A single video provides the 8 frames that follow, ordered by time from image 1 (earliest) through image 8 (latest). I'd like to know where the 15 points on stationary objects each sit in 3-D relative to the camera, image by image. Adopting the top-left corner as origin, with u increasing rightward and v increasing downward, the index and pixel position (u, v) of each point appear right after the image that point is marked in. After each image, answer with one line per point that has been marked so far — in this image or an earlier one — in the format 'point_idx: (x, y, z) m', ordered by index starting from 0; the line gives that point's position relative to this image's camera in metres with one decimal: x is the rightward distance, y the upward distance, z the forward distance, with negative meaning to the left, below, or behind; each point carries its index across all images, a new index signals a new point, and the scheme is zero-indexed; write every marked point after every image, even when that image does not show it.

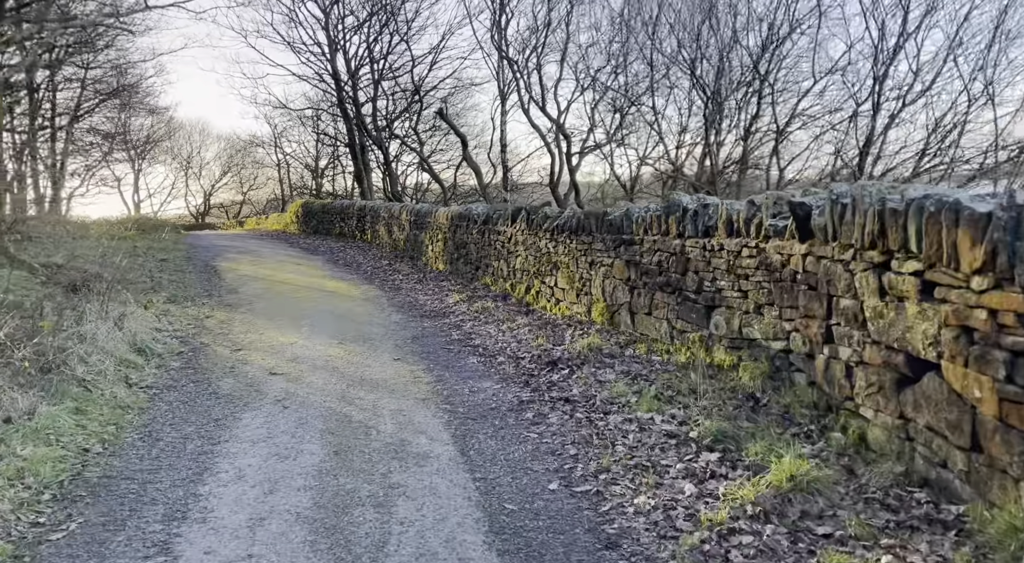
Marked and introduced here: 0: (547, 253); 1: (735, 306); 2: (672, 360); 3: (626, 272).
0: (+0.5, +0.4, +9.4) m
1: (+1.9, -0.2, +5.9) m
2: (+1.5, -0.7, +6.4) m
3: (+1.2, +0.1, +7.5) m
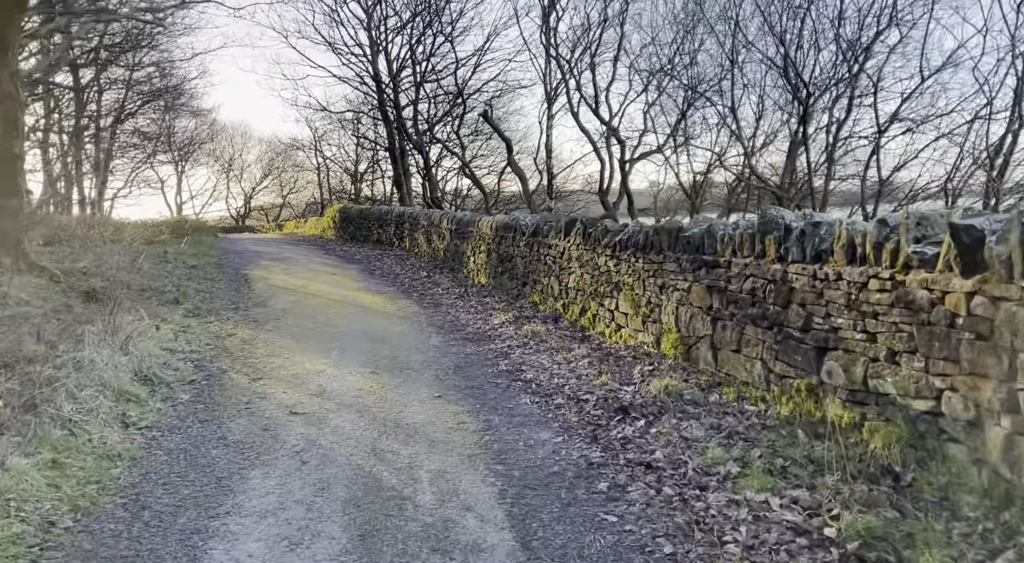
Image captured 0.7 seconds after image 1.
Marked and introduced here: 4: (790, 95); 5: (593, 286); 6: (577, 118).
0: (+1.2, +0.1, +8.3) m
1: (+2.3, -0.5, +4.7) m
2: (+1.9, -1.0, +5.2) m
3: (+1.8, -0.2, +6.3) m
4: (+3.9, +2.6, +9.5) m
5: (+1.0, -0.1, +8.7) m
6: (+1.7, +4.3, +18.2) m
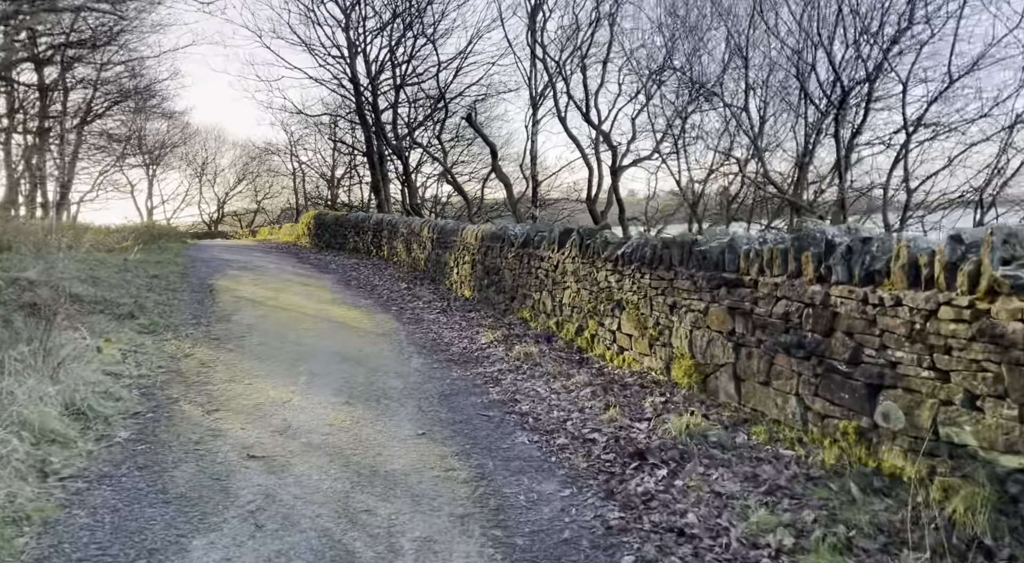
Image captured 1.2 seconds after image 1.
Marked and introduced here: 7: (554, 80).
0: (+1.1, -0.1, +7.5) m
1: (+2.4, -0.6, +4.0) m
2: (+1.9, -1.1, +4.5) m
3: (+1.7, -0.3, +5.6) m
4: (+3.7, +2.3, +8.8) m
5: (+0.9, -0.3, +7.9) m
6: (+1.3, +4.0, +17.5) m
7: (+1.1, +5.1, +17.6) m
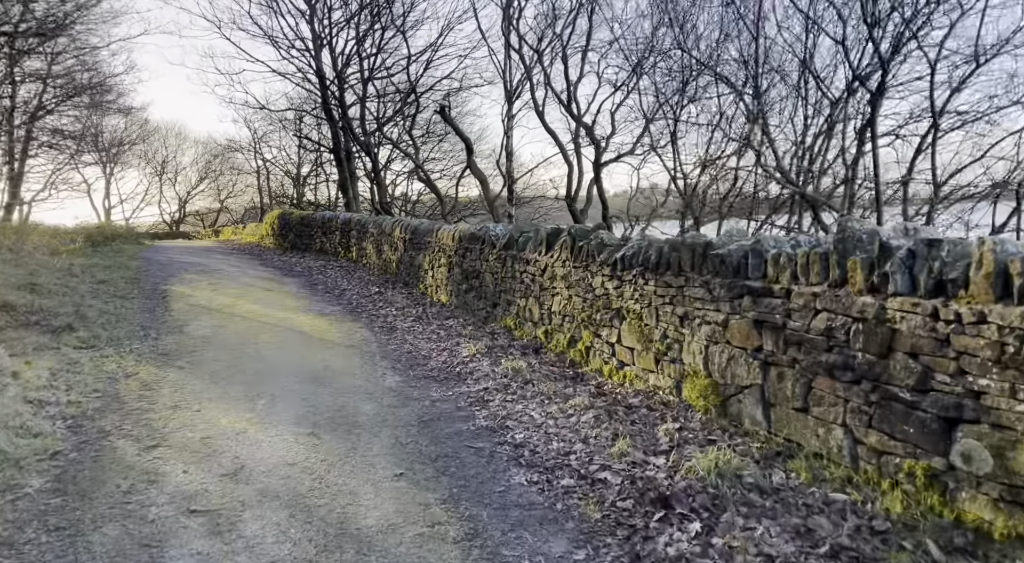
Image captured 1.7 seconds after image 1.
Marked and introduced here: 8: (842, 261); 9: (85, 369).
0: (+0.9, -0.1, +6.8) m
1: (+2.4, -0.7, +3.3) m
2: (+1.9, -1.2, +3.7) m
3: (+1.7, -0.4, +4.8) m
4: (+3.5, +2.3, +8.1) m
5: (+0.7, -0.3, +7.1) m
6: (+0.7, +3.9, +16.7) m
7: (+0.4, +5.0, +16.8) m
8: (+2.0, +0.1, +4.2) m
9: (-4.5, -0.9, +7.3) m
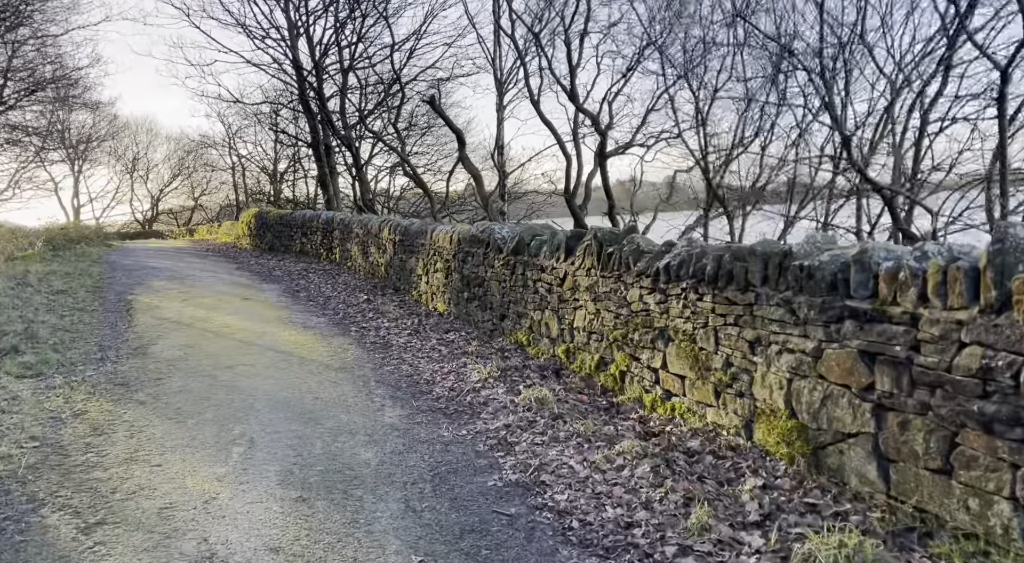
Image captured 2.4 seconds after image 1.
0: (+1.1, -0.2, +5.7) m
1: (+2.7, -0.8, +2.3) m
2: (+2.2, -1.3, +2.7) m
3: (+1.9, -0.5, +3.8) m
4: (+3.6, +2.2, +7.1) m
5: (+0.9, -0.4, +6.1) m
6: (+0.5, +3.9, +15.6) m
7: (+0.3, +5.0, +15.7) m
8: (+2.3, 0.0, +3.2) m
9: (-4.3, -1.1, +6.1) m
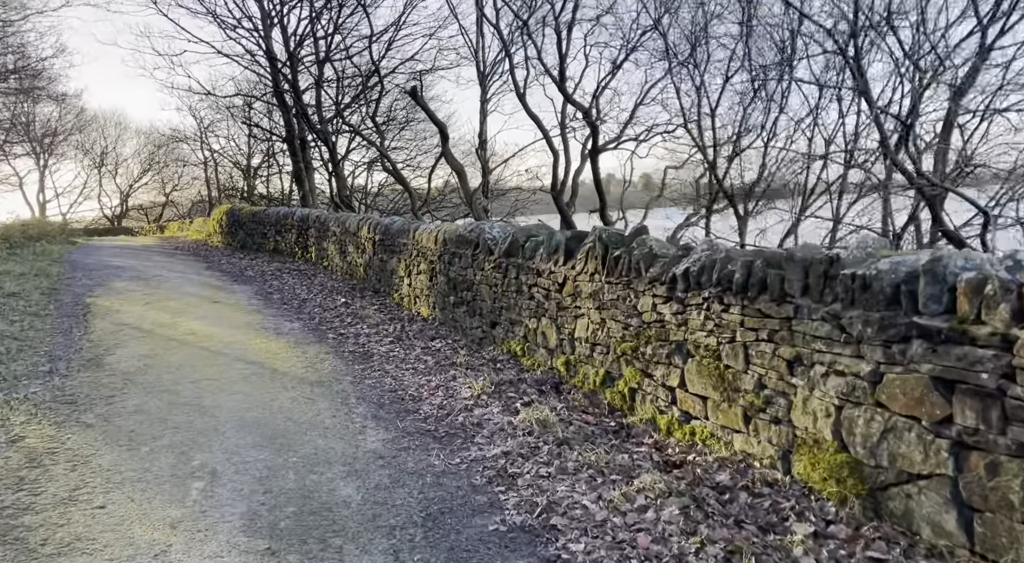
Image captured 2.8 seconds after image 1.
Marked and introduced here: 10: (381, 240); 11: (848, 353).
0: (+1.1, -0.3, +5.1) m
1: (+2.8, -0.9, +1.7) m
2: (+2.3, -1.4, +2.2) m
3: (+2.0, -0.6, +3.2) m
4: (+3.6, +2.2, +6.6) m
5: (+0.9, -0.5, +5.5) m
6: (+0.2, +3.9, +14.9) m
7: (-0.1, +5.0, +15.1) m
8: (+2.3, -0.1, +2.6) m
9: (-4.3, -1.2, +5.3) m
10: (-2.2, +0.7, +11.7) m
11: (+1.8, -0.4, +3.7) m
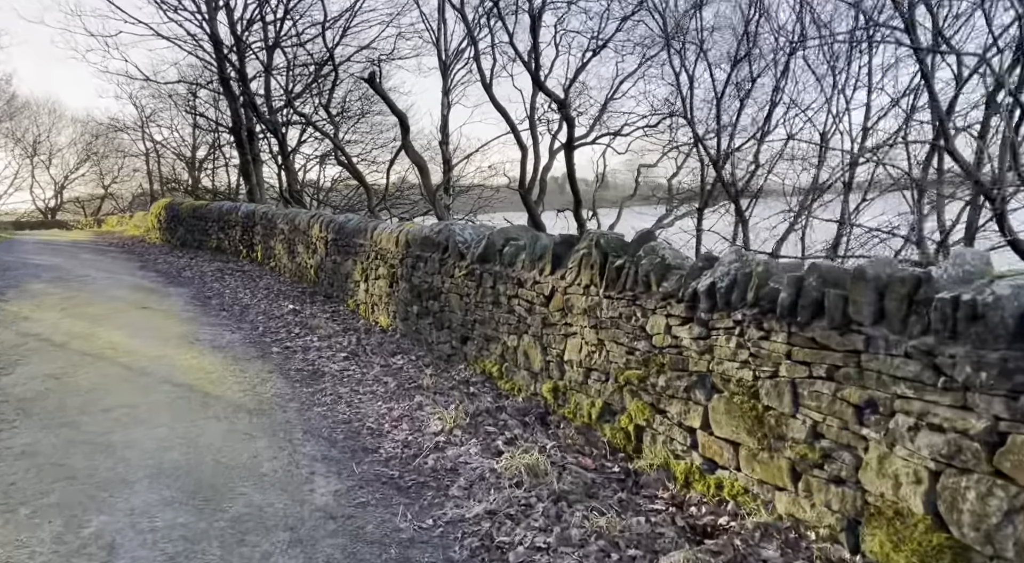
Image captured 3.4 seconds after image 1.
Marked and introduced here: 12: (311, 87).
0: (+1.0, -0.4, +4.2) m
1: (+2.9, -1.0, +0.9) m
2: (+2.4, -1.5, +1.4) m
3: (+2.0, -0.7, +2.4) m
4: (+3.4, +2.1, +5.9) m
5: (+0.8, -0.6, +4.5) m
6: (-0.5, +3.8, +13.9) m
7: (-0.7, +4.9, +14.1) m
8: (+2.4, -0.2, +1.8) m
9: (-4.4, -1.2, +4.1) m
10: (-2.7, +0.6, +10.6) m
11: (+1.8, -0.5, +2.8) m
12: (-5.7, +5.6, +19.8) m
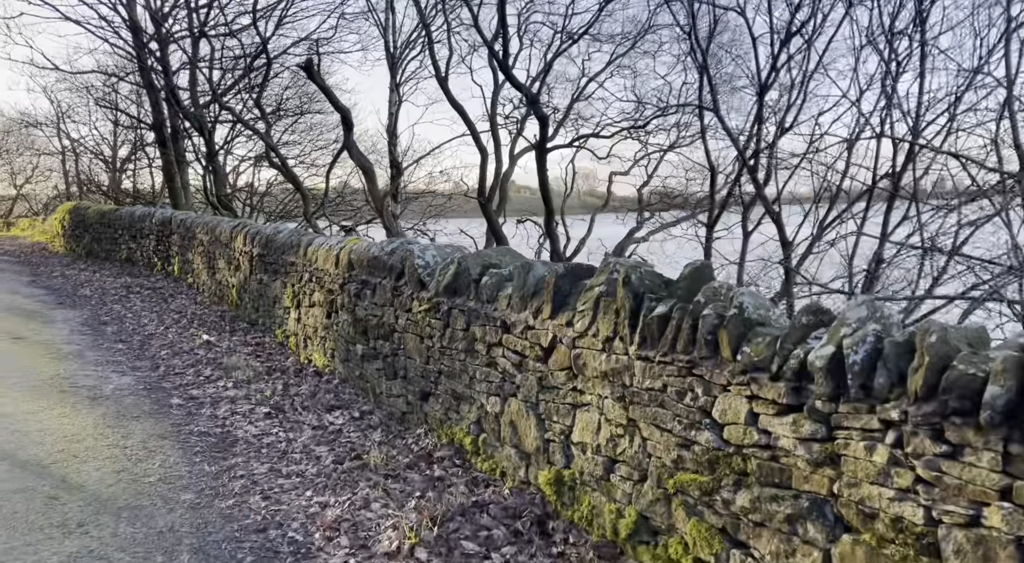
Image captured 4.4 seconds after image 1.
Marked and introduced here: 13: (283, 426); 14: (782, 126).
0: (+1.0, -0.7, +2.7) m
1: (+3.2, -1.3, -0.4) m
2: (+2.6, -1.8, 0.0) m
3: (+2.2, -0.9, +1.0) m
4: (+3.3, +1.8, +4.5) m
5: (+0.8, -0.9, +3.0) m
6: (-1.2, +3.5, +12.3) m
7: (-1.5, +4.6, +12.4) m
8: (+2.6, -0.4, +0.4) m
9: (-4.4, -1.5, +2.1) m
10: (-3.2, +0.3, +8.8) m
11: (+1.9, -0.8, +1.4) m
12: (-6.9, +5.2, +17.7) m
13: (-1.8, -1.1, +5.5) m
14: (+2.4, +1.4, +6.0) m
